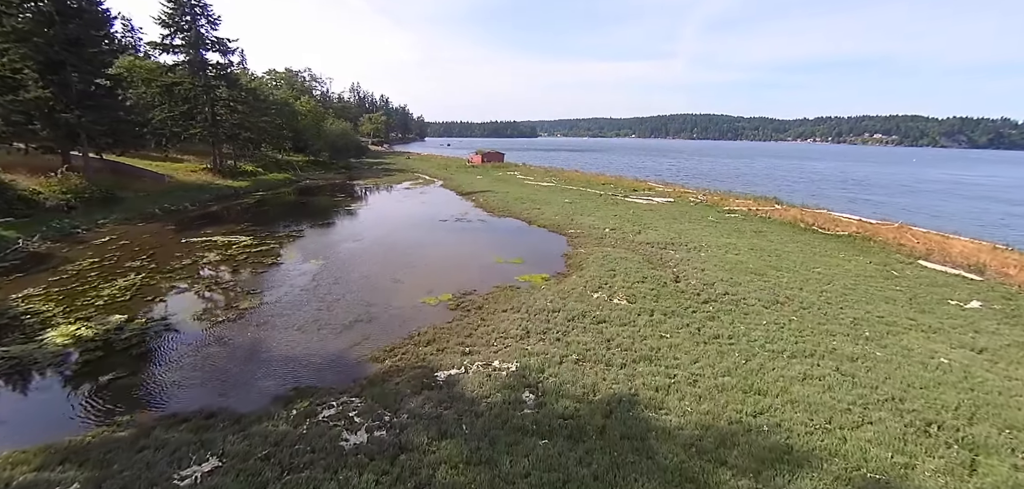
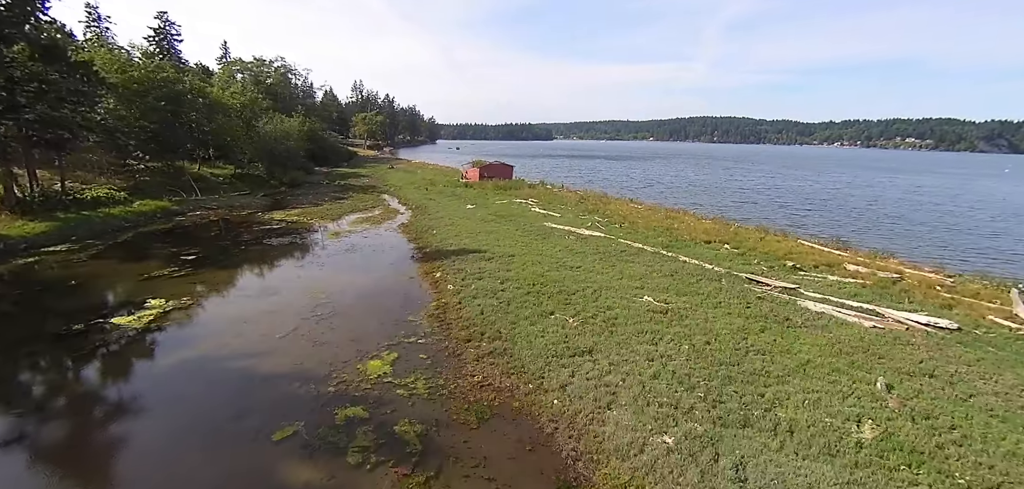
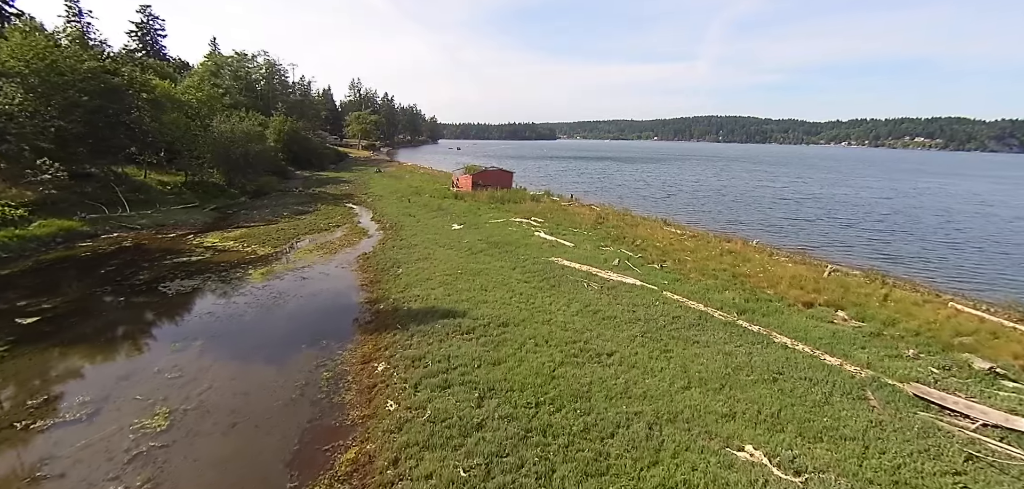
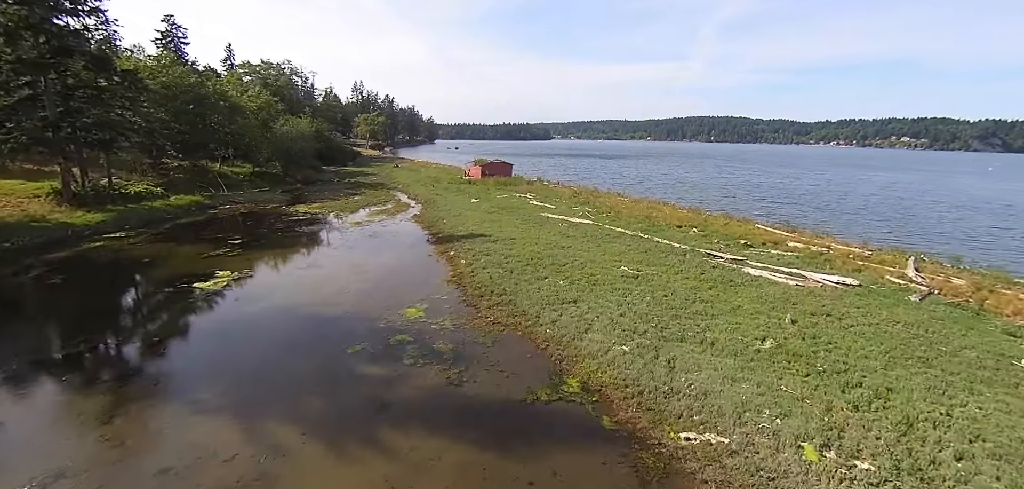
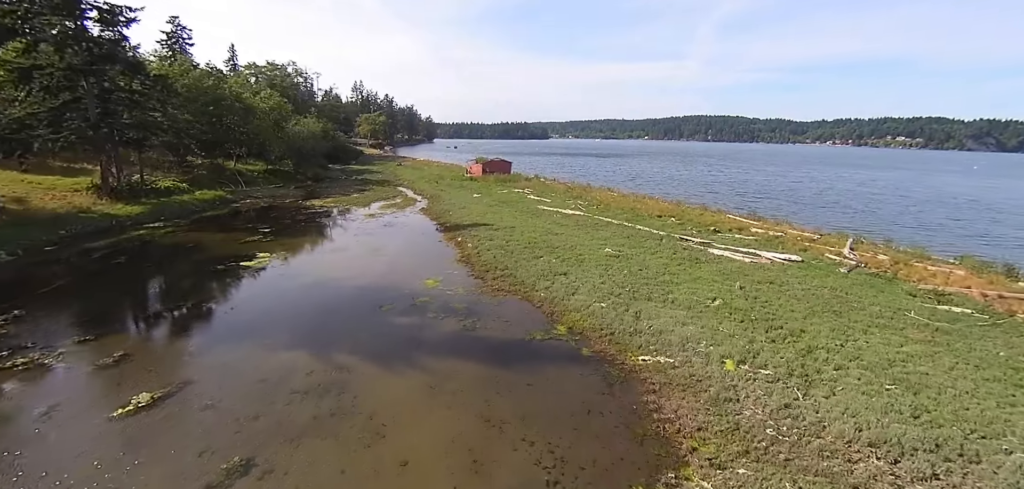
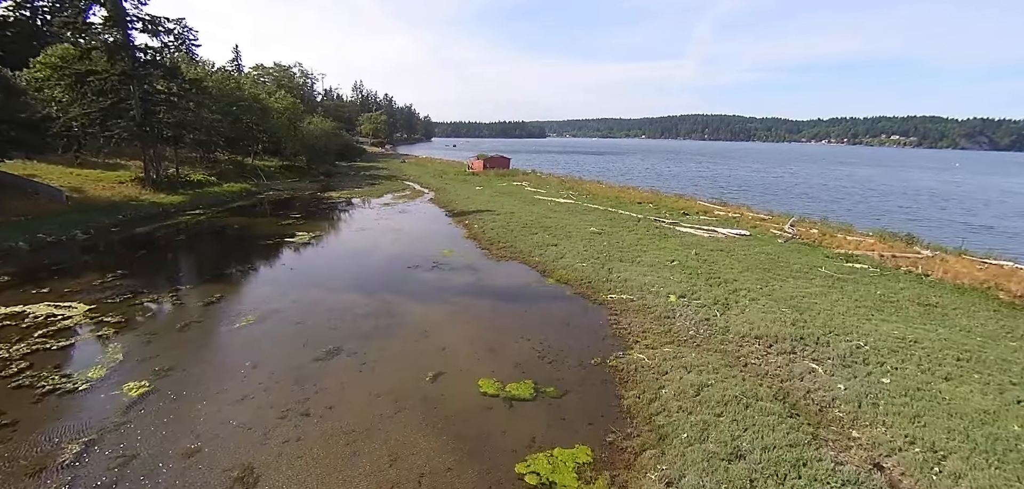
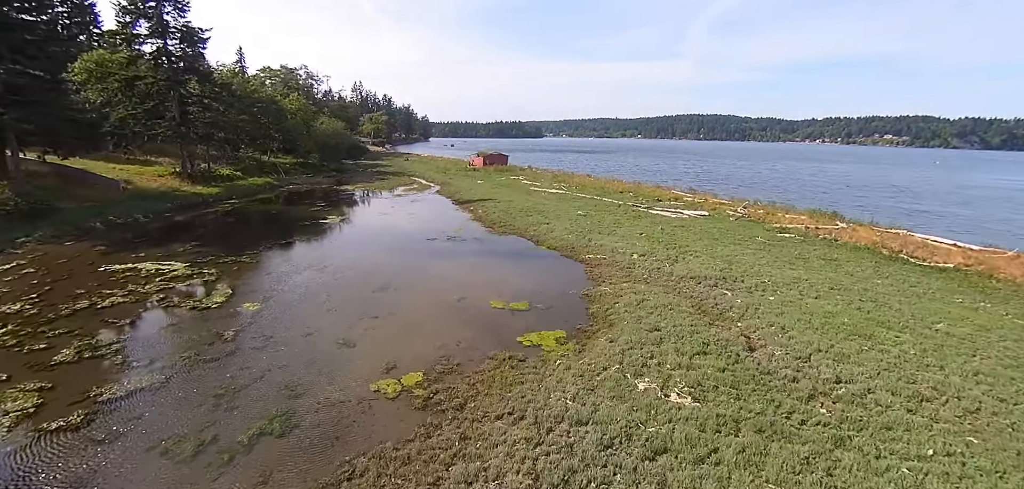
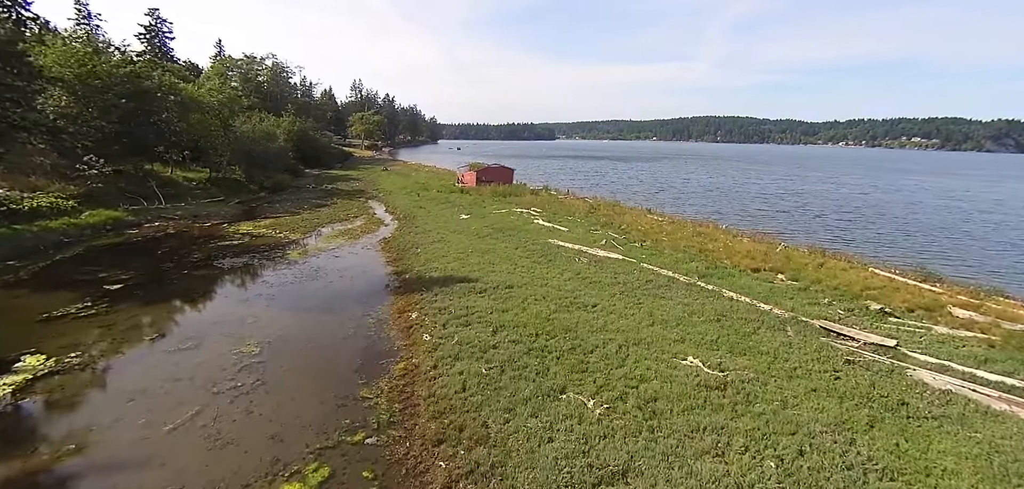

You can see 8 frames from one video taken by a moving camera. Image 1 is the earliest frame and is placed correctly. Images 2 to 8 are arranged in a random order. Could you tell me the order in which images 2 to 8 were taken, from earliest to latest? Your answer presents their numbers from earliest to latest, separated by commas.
7, 6, 5, 4, 2, 8, 3
